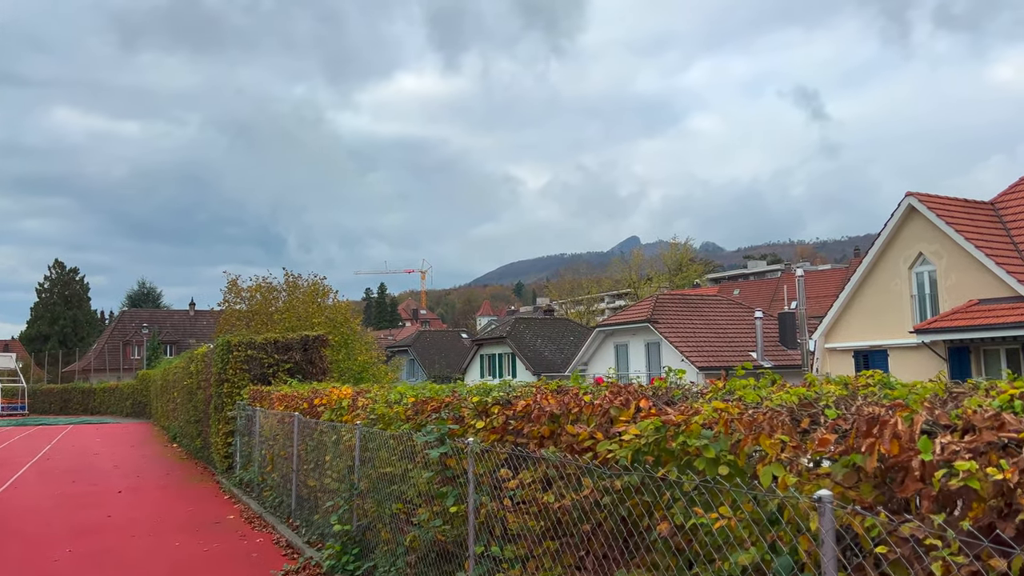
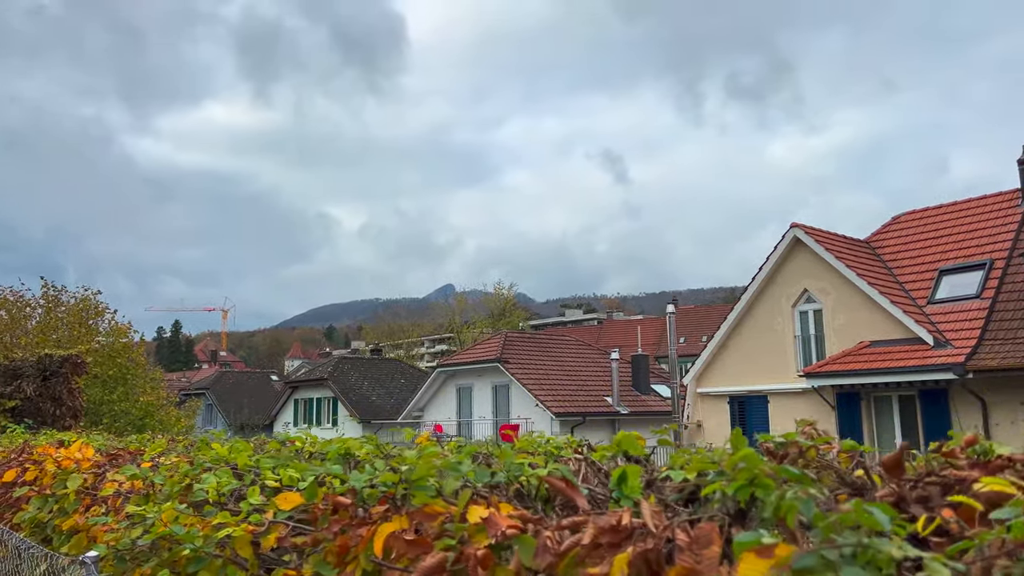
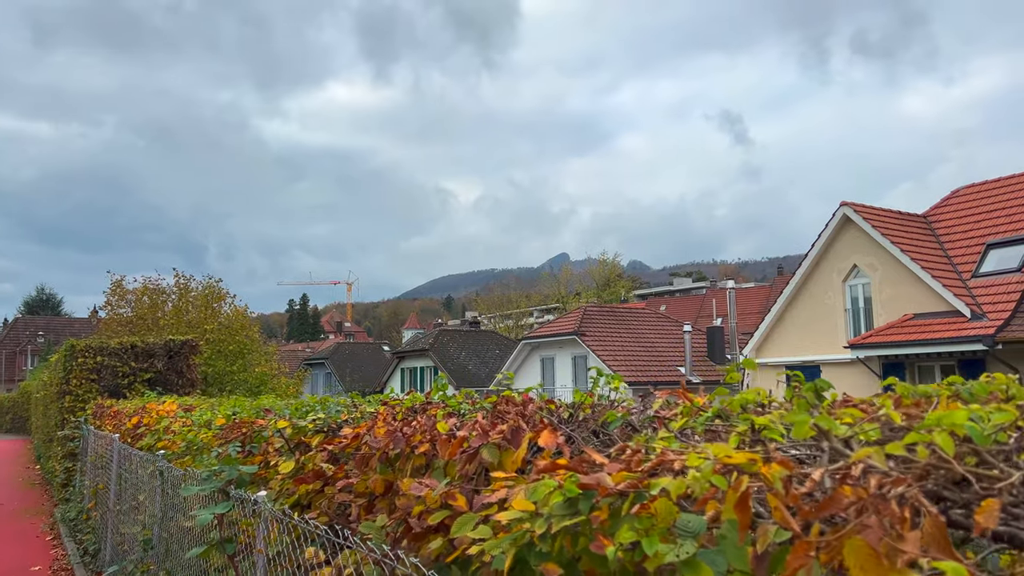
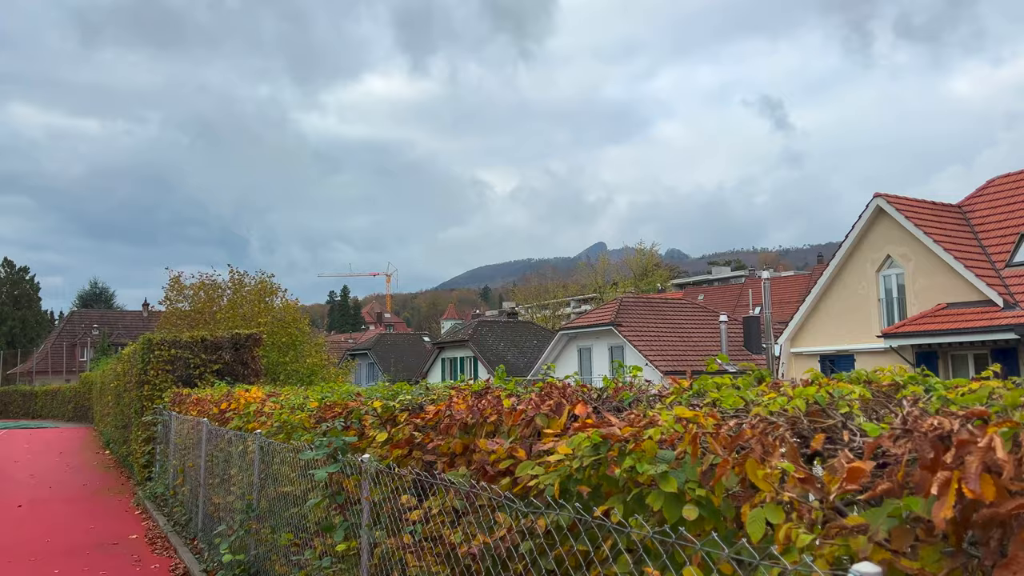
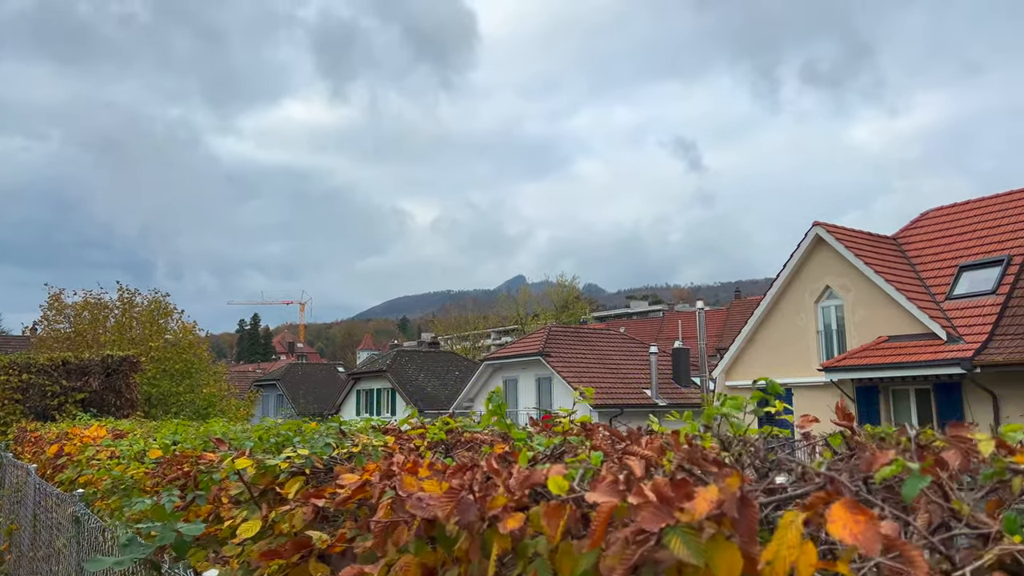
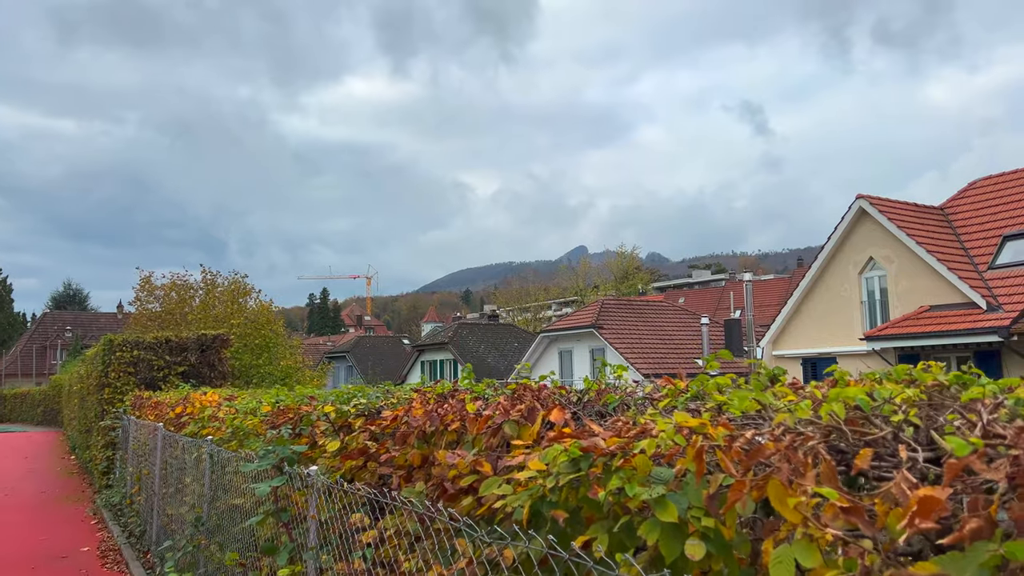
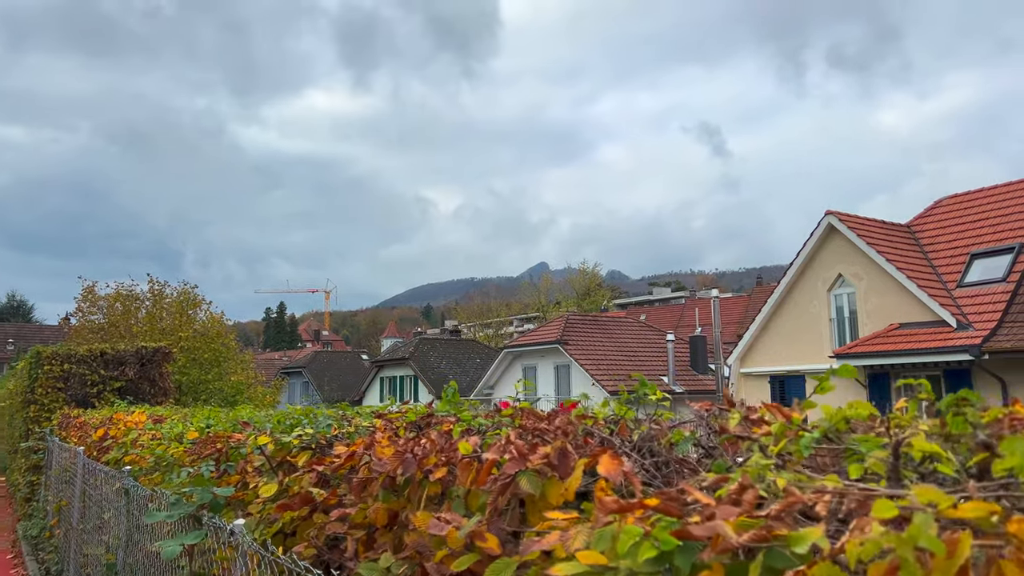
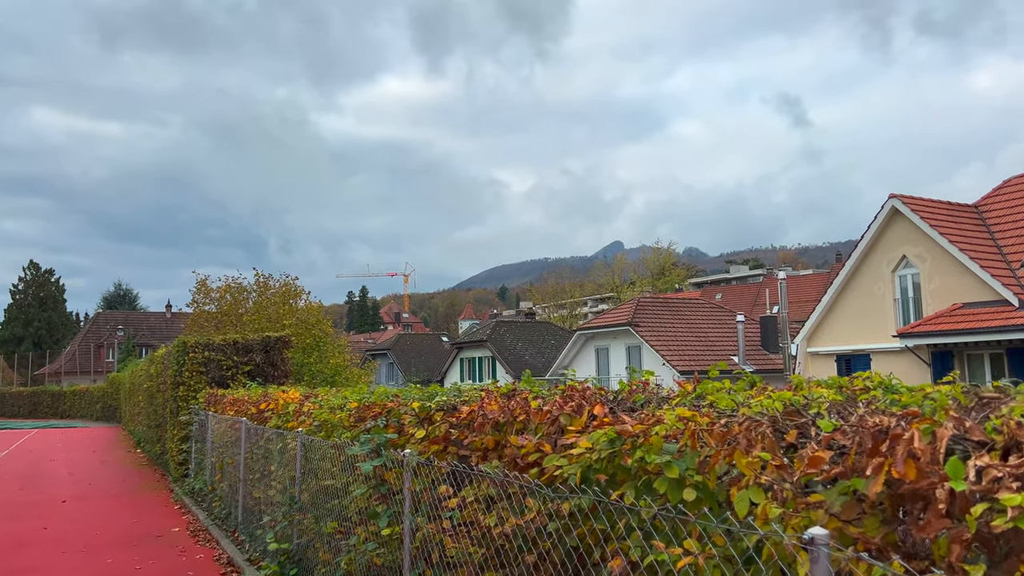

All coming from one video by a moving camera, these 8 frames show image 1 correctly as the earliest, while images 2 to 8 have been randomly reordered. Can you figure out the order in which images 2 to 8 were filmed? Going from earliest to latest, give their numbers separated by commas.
8, 4, 6, 3, 7, 5, 2
